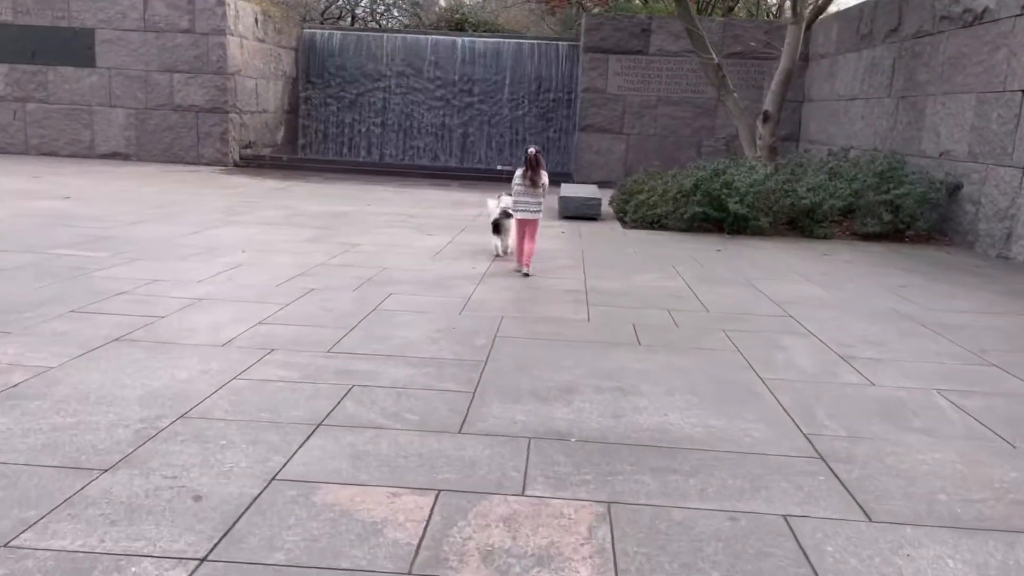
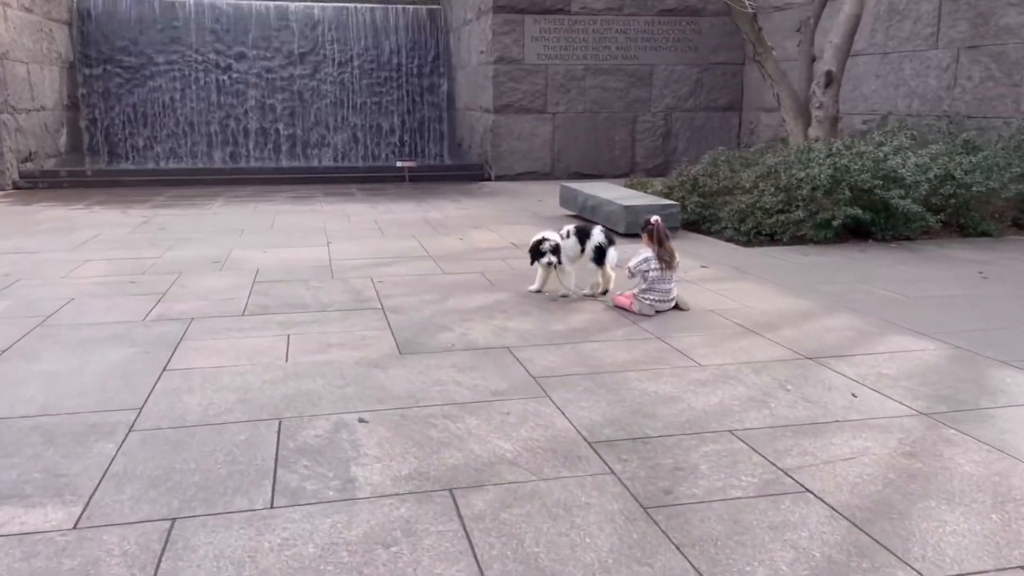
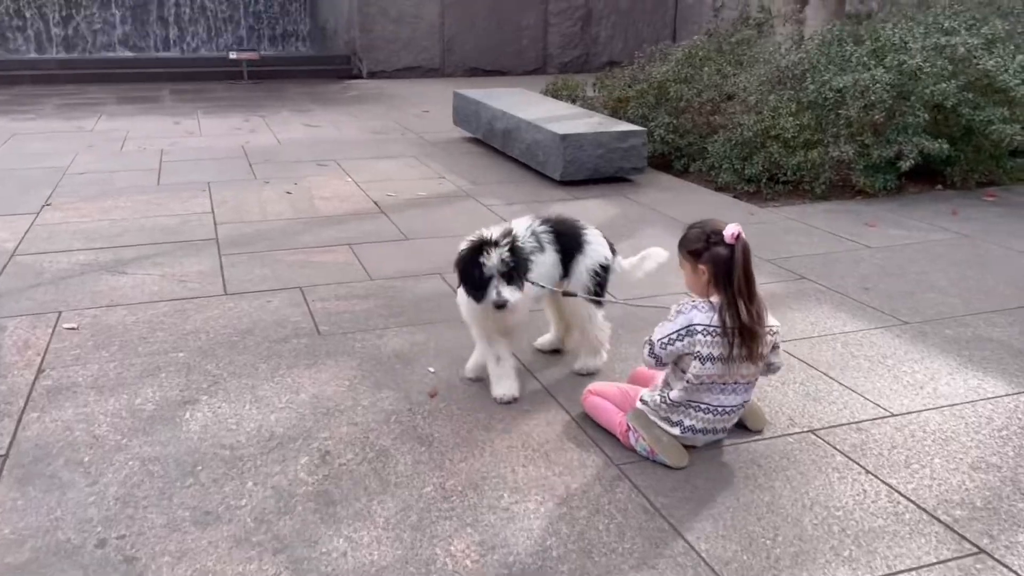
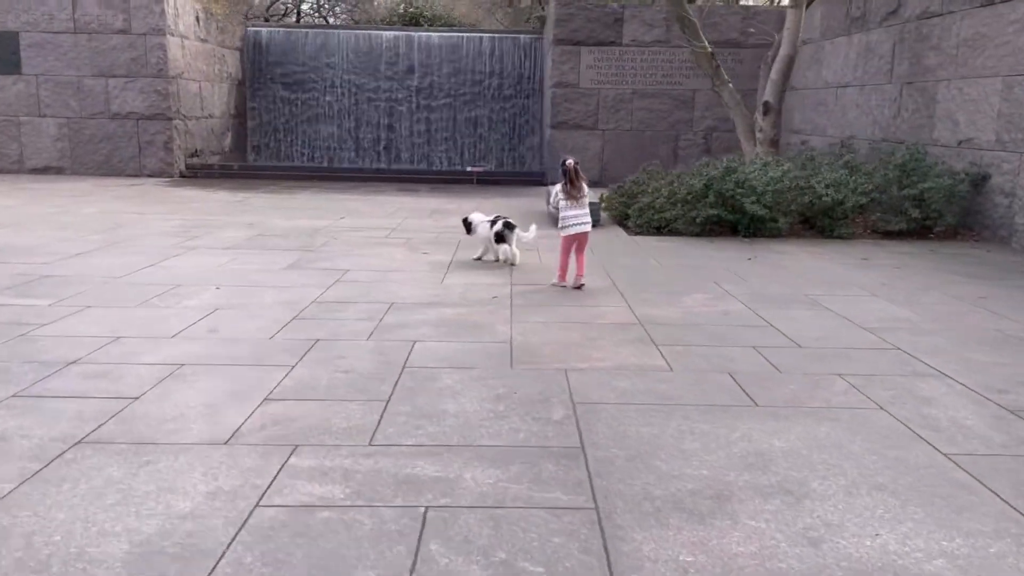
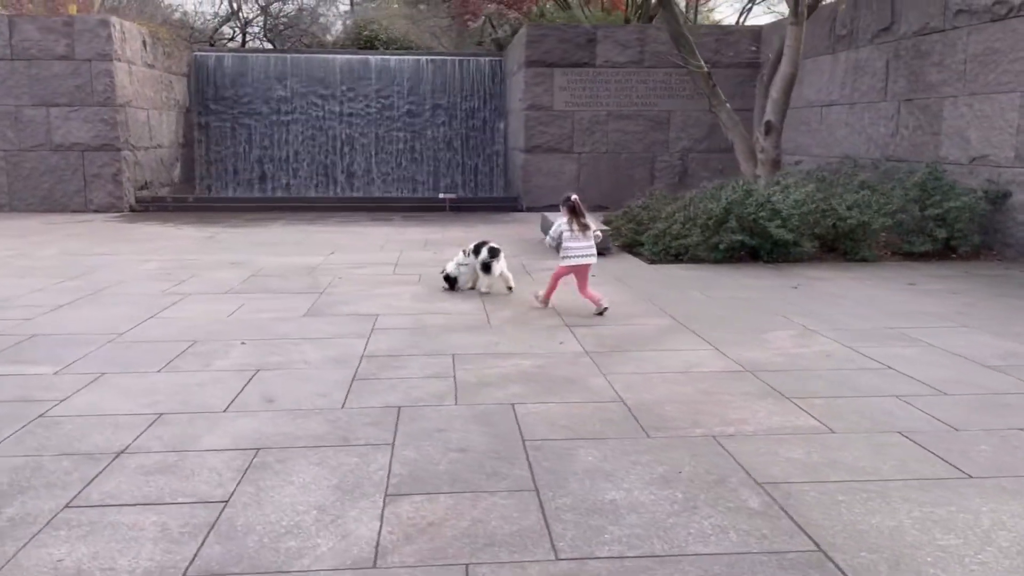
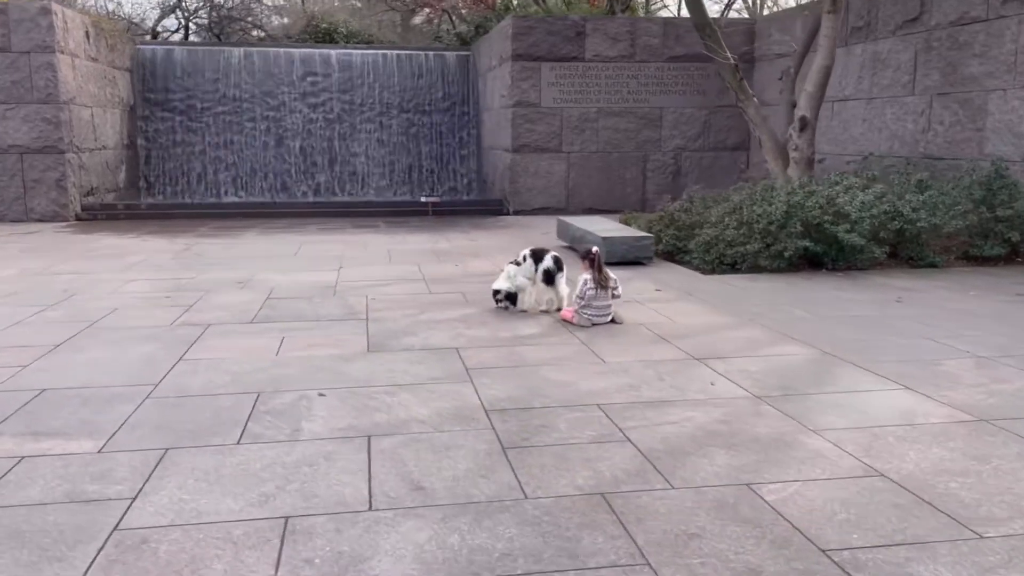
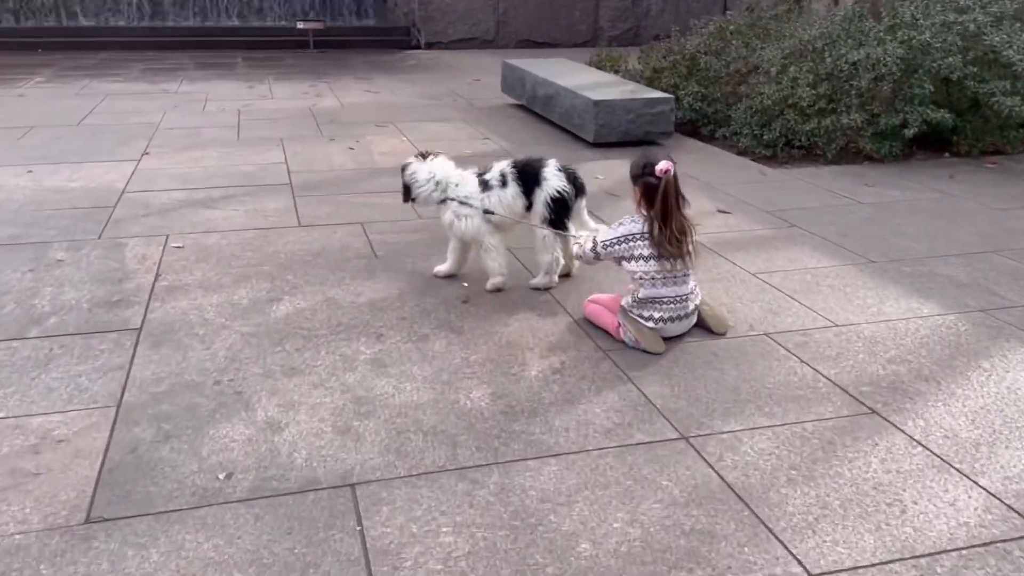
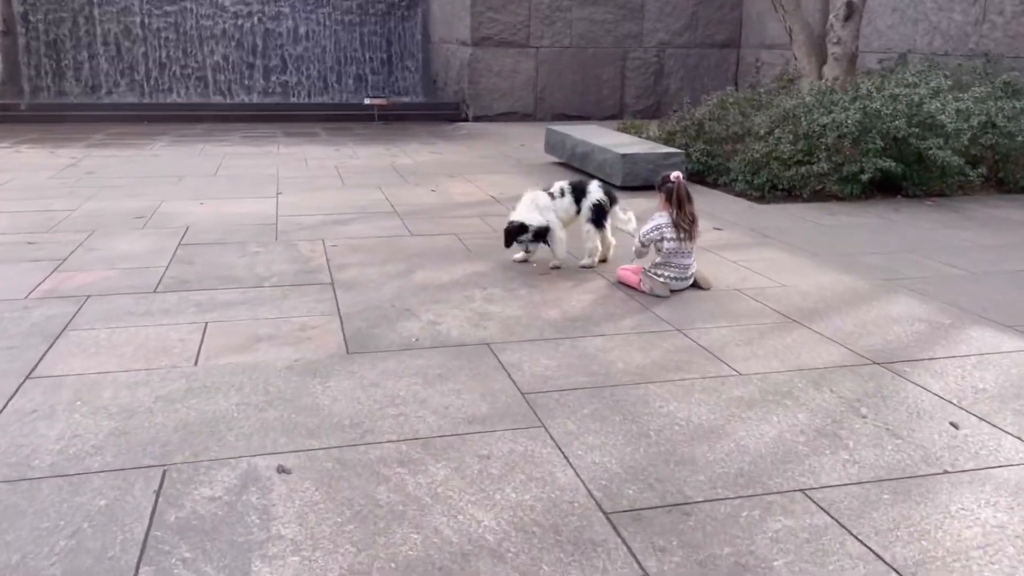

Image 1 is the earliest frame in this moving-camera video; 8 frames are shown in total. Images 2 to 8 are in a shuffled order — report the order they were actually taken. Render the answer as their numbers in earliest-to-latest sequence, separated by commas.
4, 5, 6, 2, 8, 7, 3
